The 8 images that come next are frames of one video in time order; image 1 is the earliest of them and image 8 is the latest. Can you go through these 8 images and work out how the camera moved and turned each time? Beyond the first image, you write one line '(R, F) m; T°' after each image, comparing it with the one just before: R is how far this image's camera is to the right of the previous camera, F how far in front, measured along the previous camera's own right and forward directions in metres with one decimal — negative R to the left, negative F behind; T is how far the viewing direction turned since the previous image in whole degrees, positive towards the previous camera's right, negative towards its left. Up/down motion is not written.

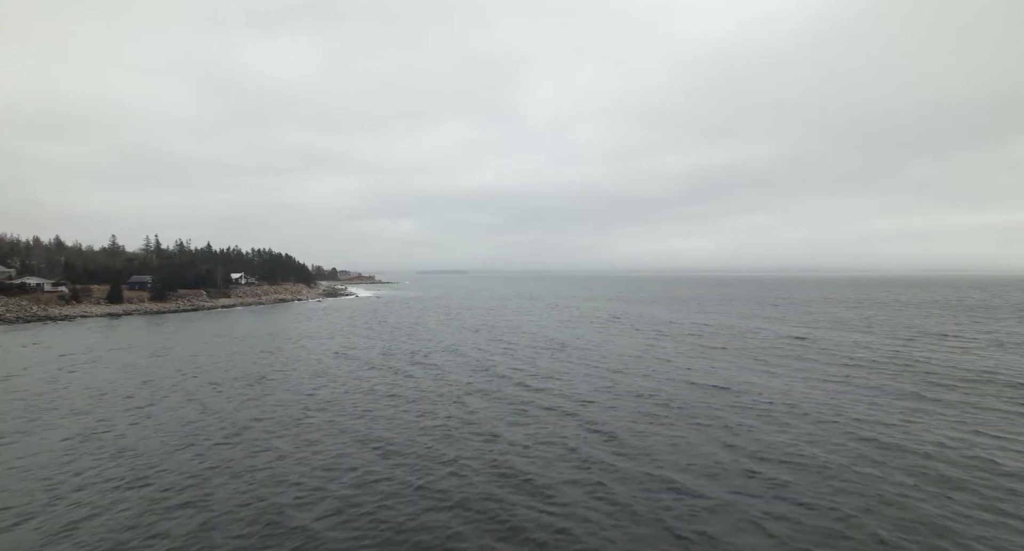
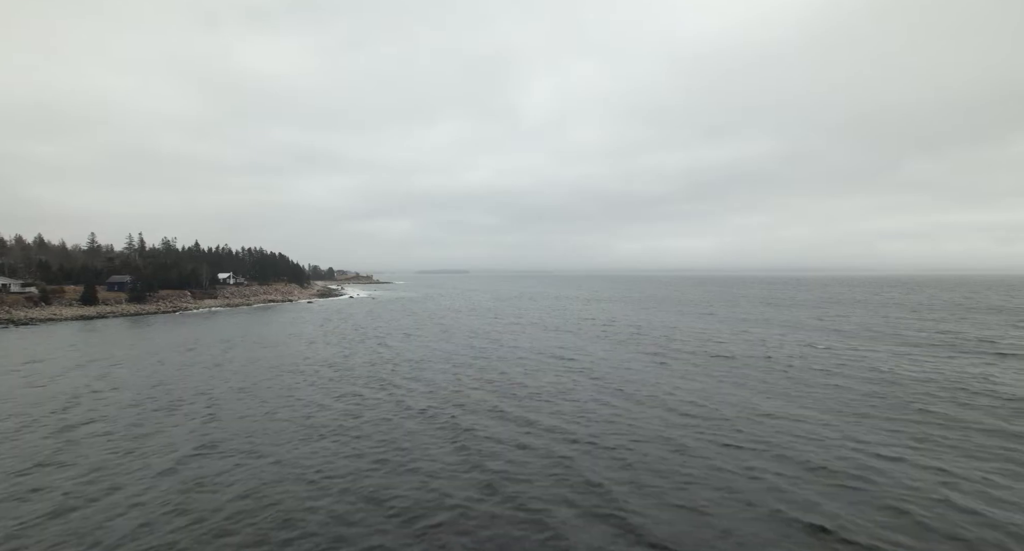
(+0.7, +3.2) m; 0°
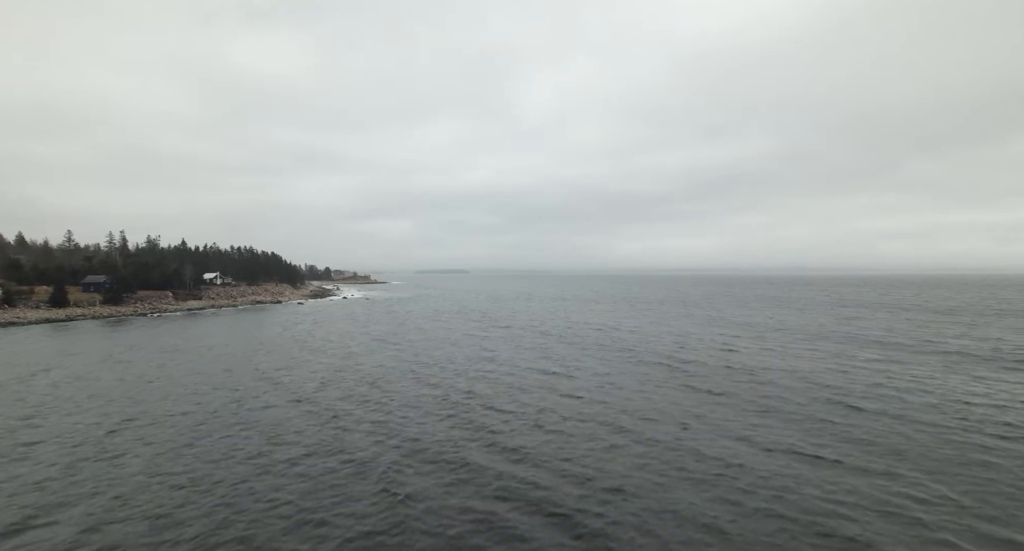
(+0.7, +3.4) m; 0°
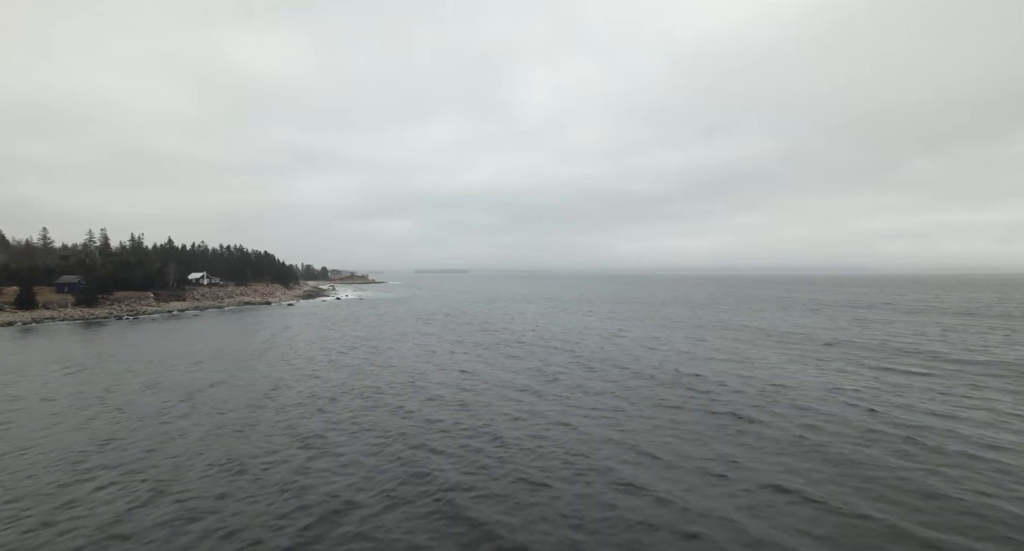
(+0.5, +3.4) m; 0°
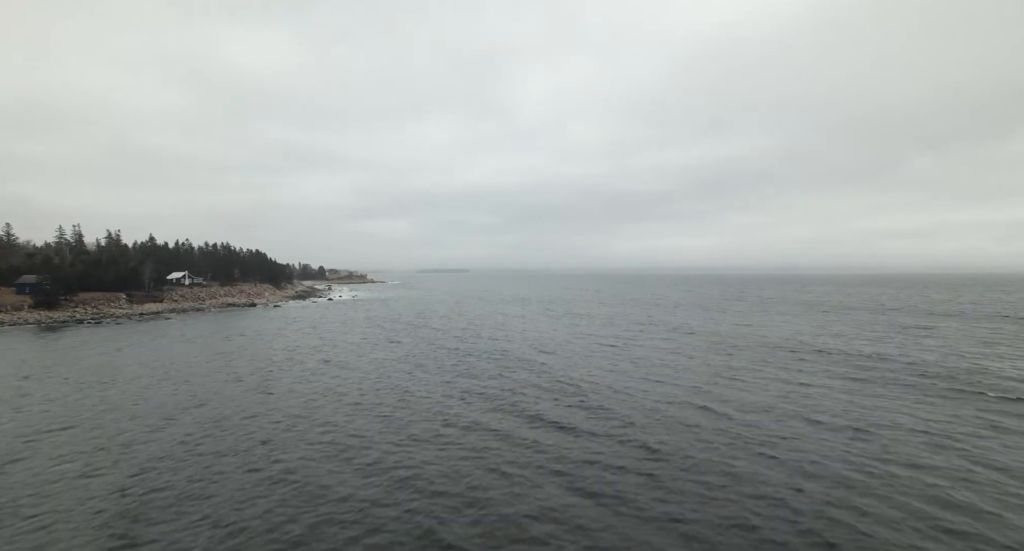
(0.0, +5.3) m; 0°
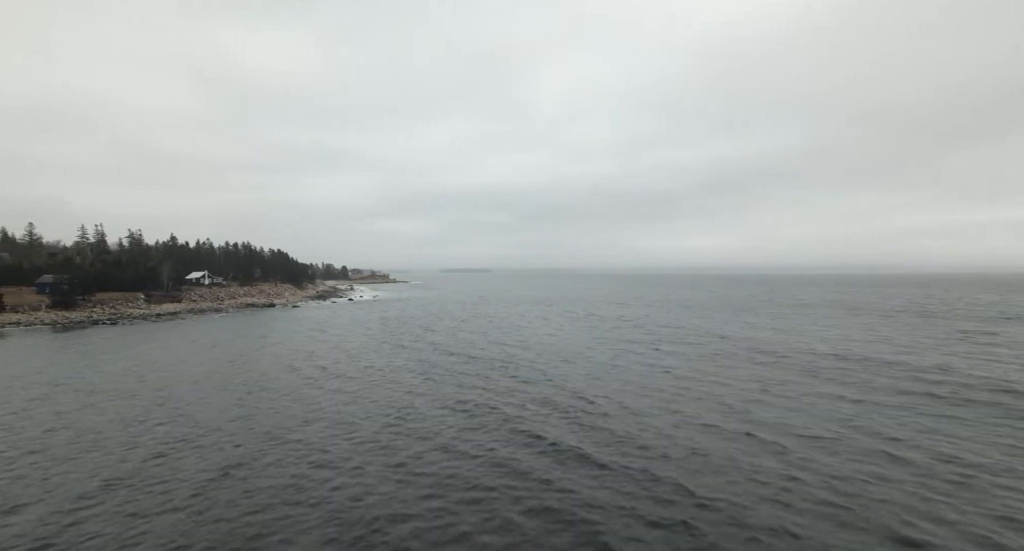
(+0.4, +3.1) m; -3°
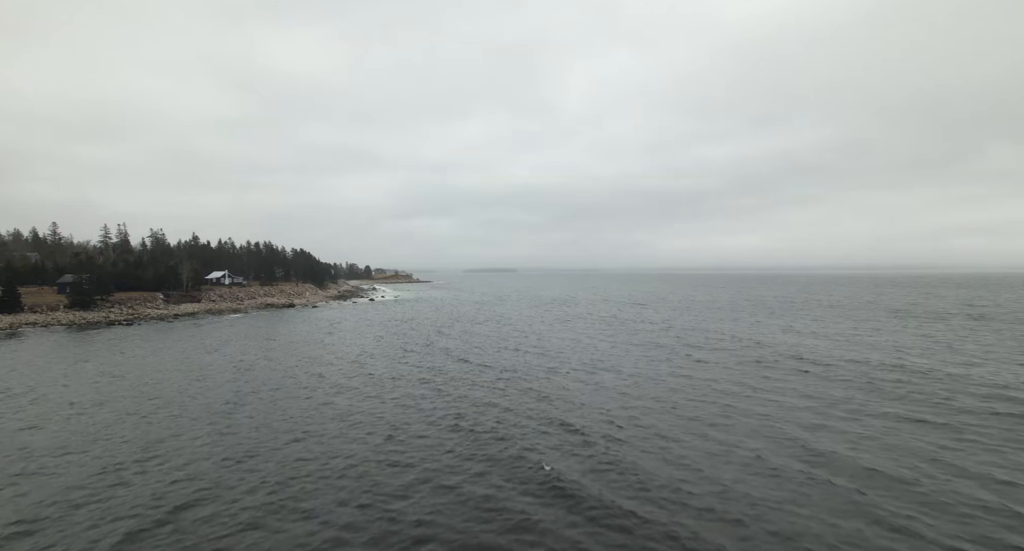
(+0.4, +3.0) m; -3°
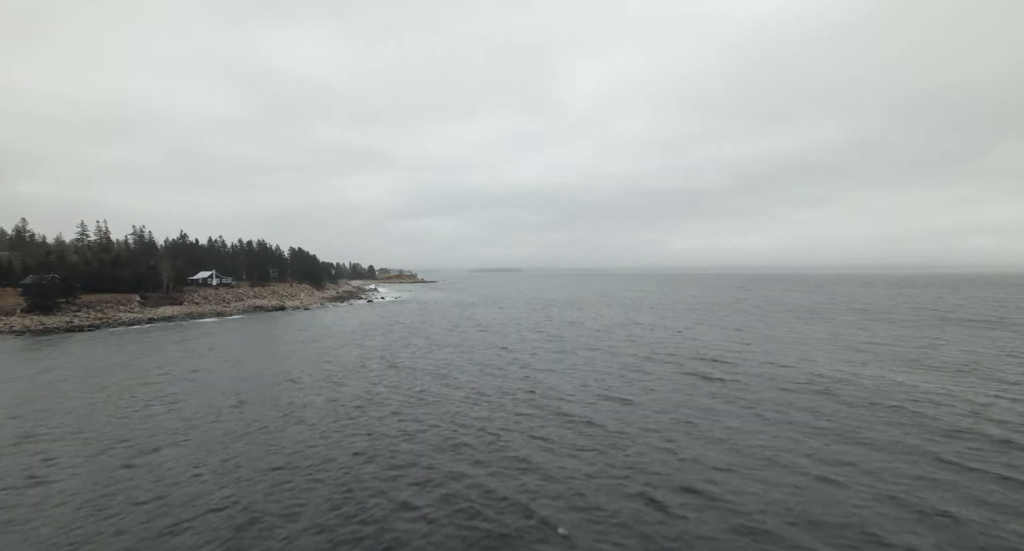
(-0.3, +6.0) m; -1°
